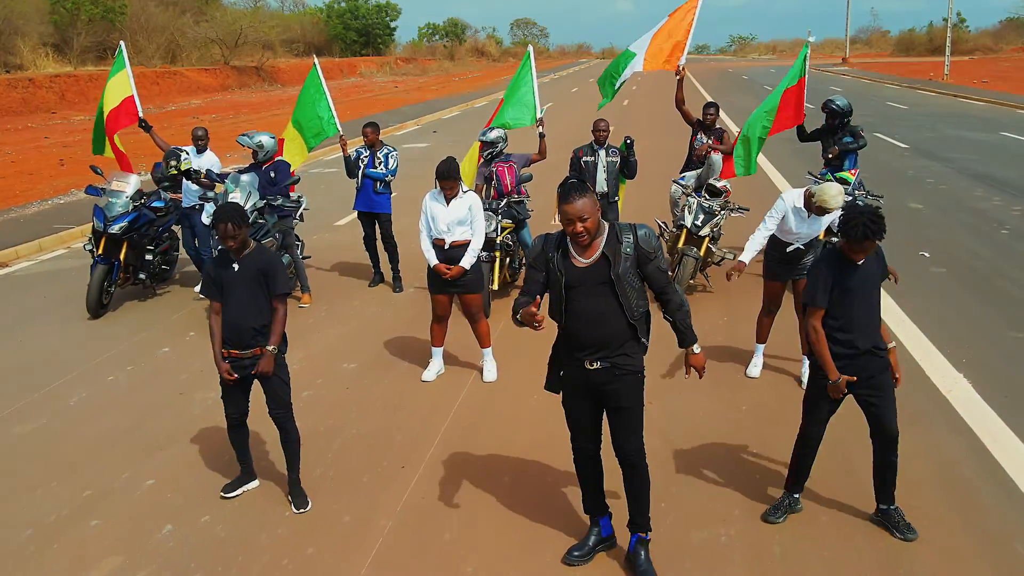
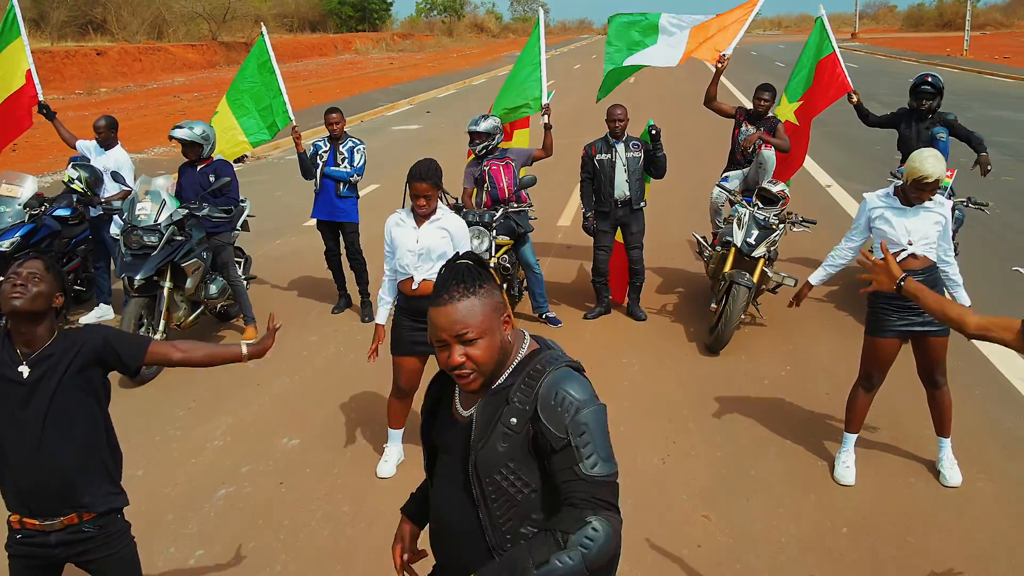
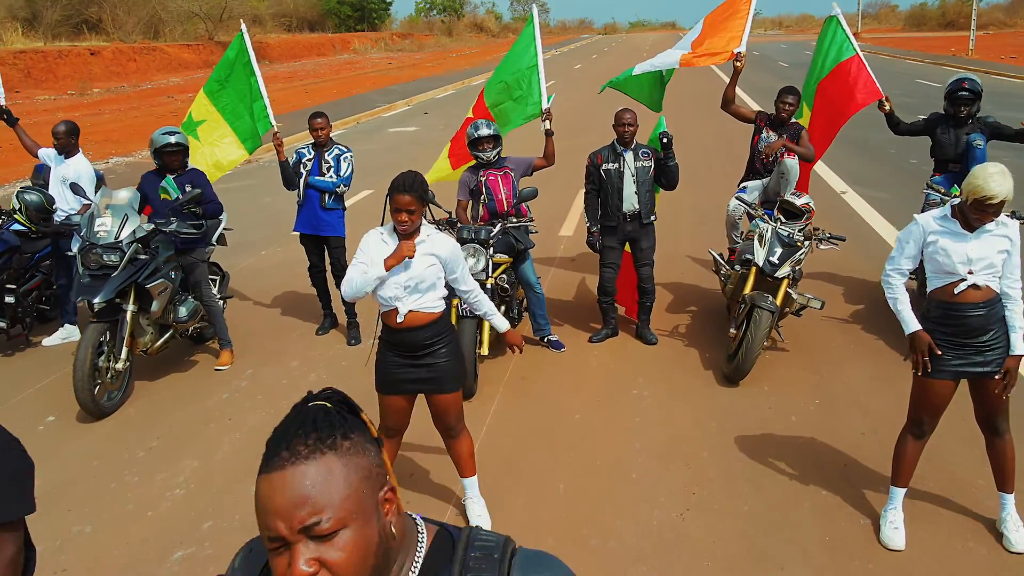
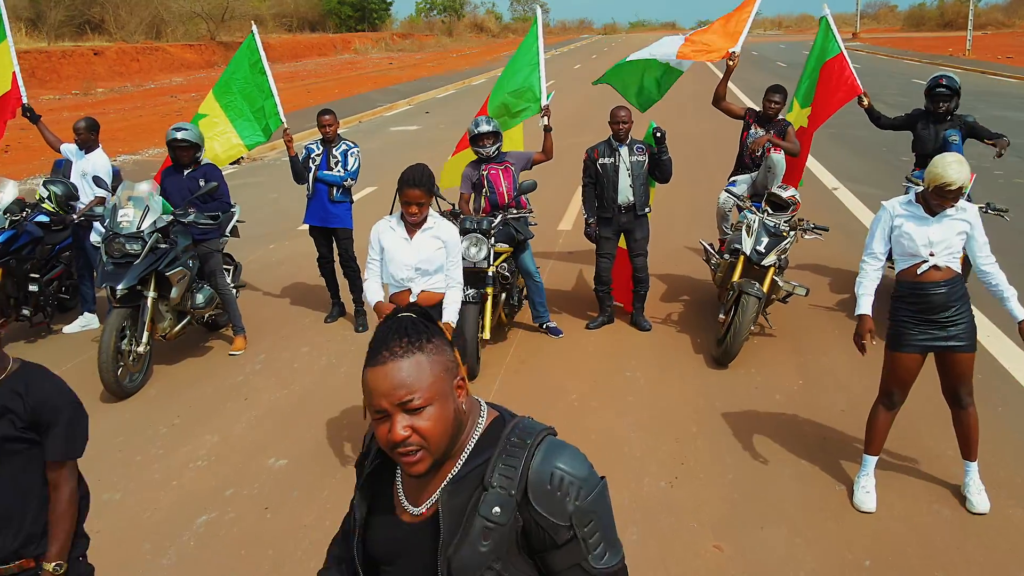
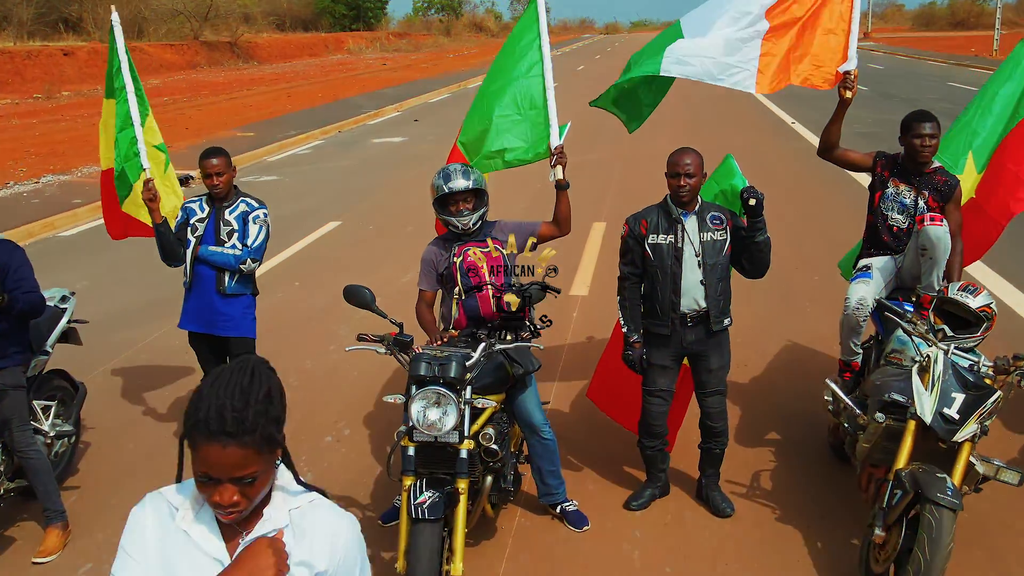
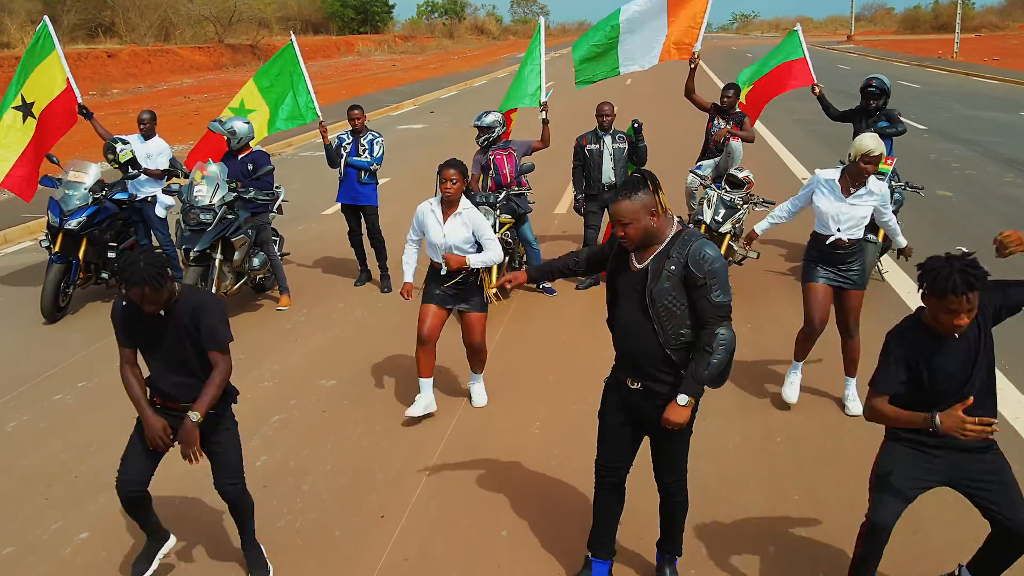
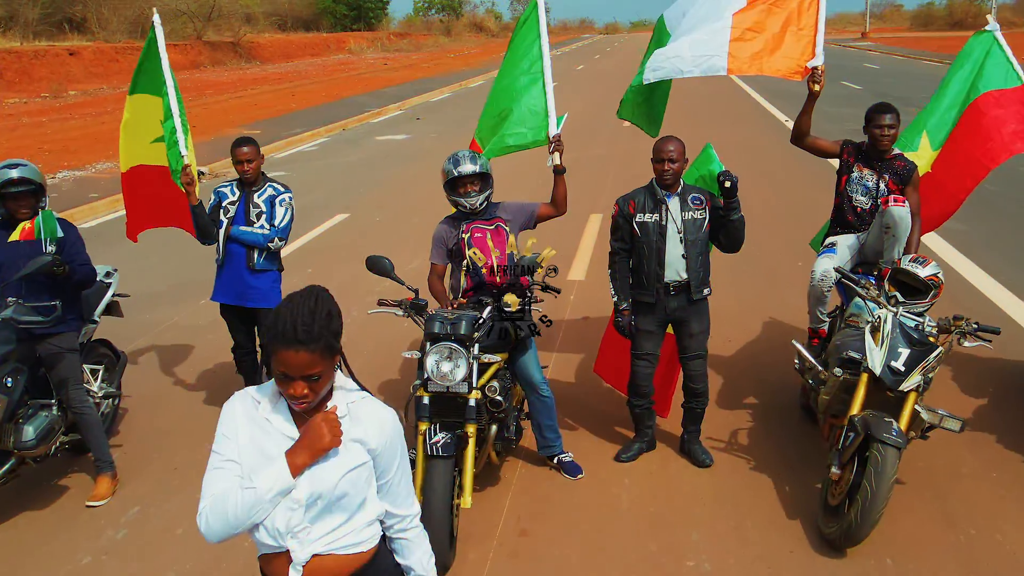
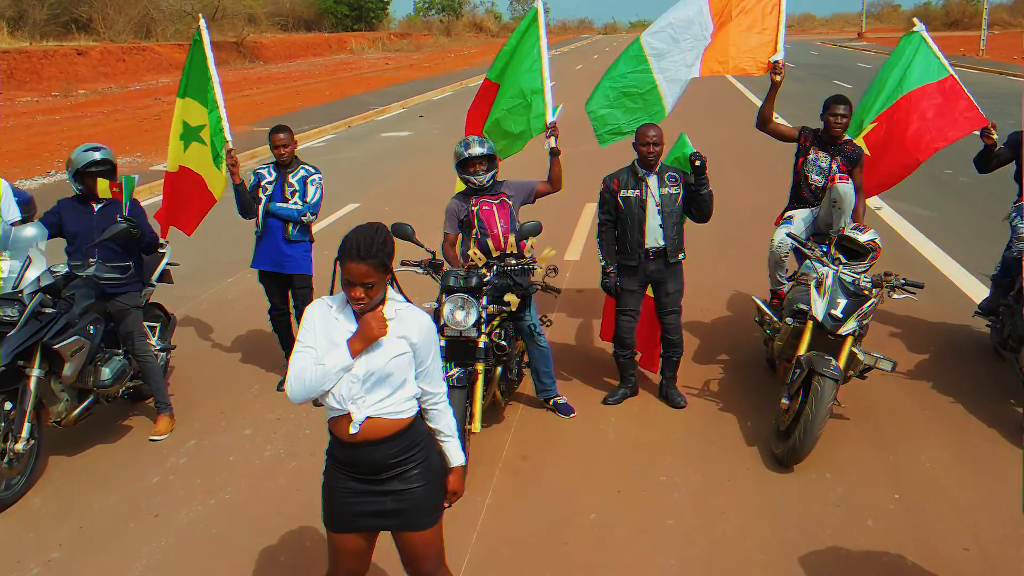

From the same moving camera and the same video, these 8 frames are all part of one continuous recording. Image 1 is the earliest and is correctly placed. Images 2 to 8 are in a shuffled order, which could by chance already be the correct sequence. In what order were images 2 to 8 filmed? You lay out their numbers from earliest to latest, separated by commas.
6, 2, 4, 3, 8, 7, 5
